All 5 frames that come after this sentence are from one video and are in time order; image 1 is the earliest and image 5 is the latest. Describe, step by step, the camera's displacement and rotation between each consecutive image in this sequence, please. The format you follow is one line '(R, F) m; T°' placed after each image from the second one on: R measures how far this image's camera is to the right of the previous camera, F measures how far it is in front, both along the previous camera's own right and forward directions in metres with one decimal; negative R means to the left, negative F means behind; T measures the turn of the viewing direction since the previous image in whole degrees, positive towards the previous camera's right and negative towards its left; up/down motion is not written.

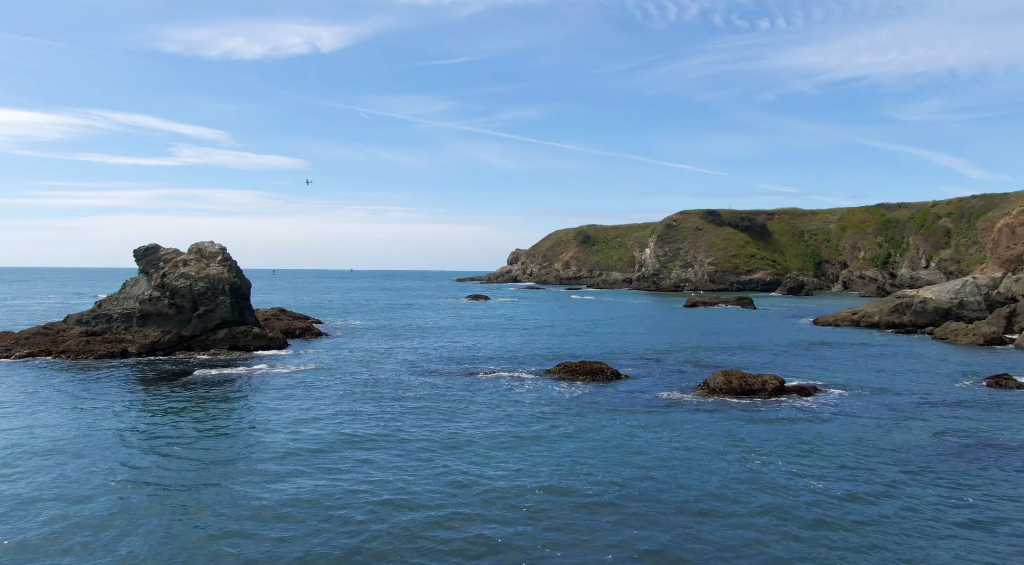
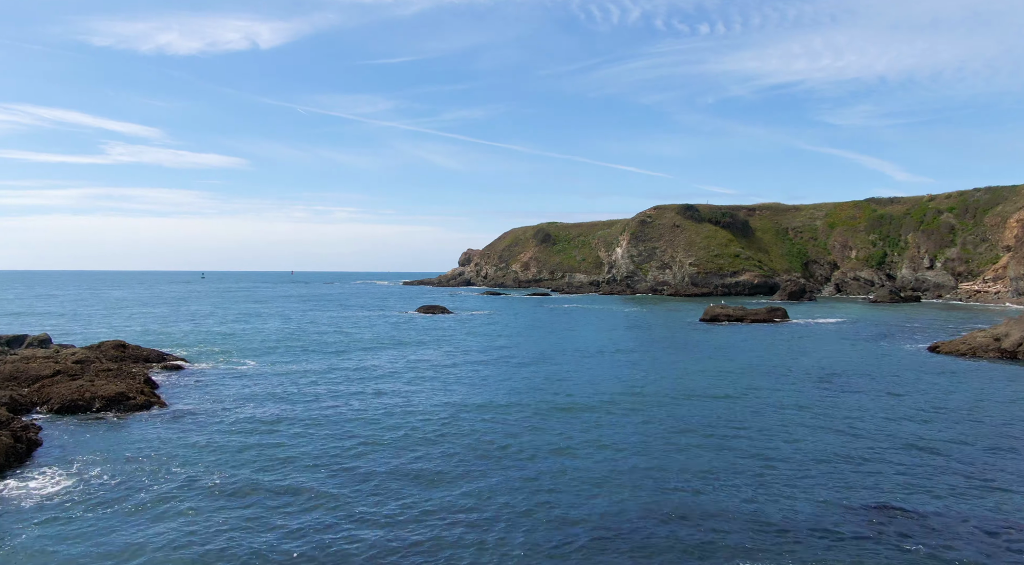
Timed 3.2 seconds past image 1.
(-2.1, +22.0) m; +4°
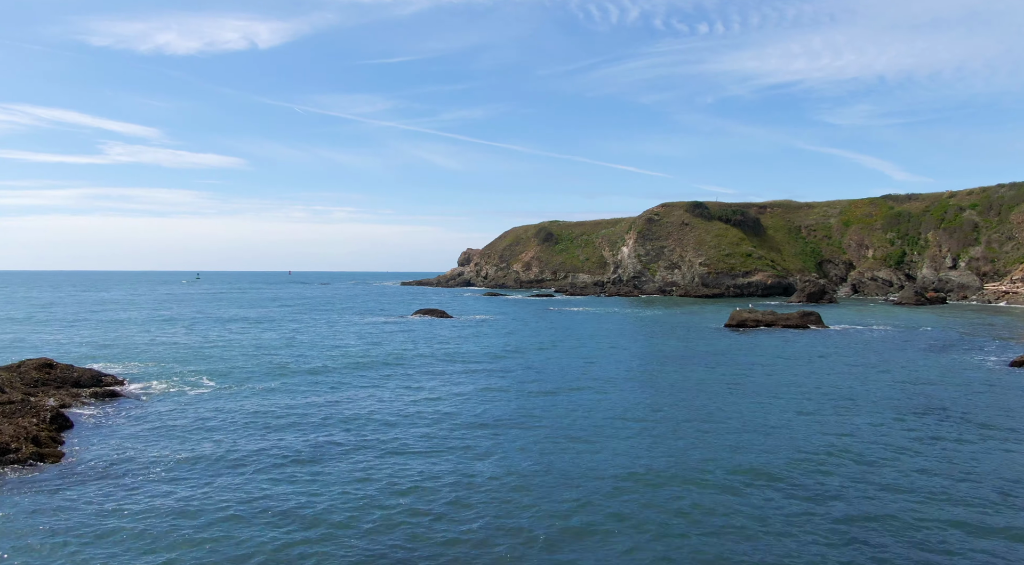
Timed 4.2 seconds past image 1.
(-0.6, +6.6) m; 0°
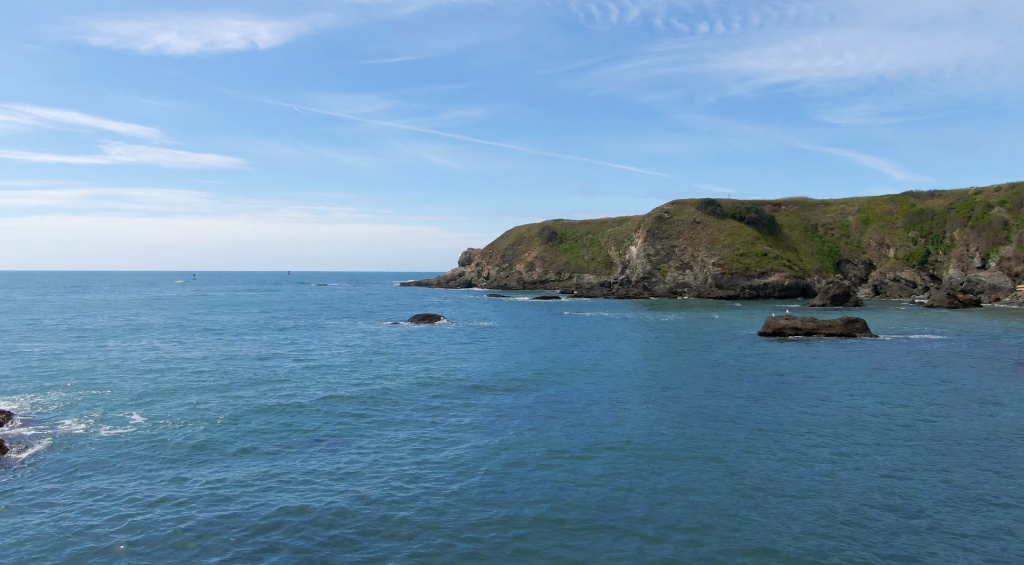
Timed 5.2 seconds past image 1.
(-0.6, +7.2) m; 0°
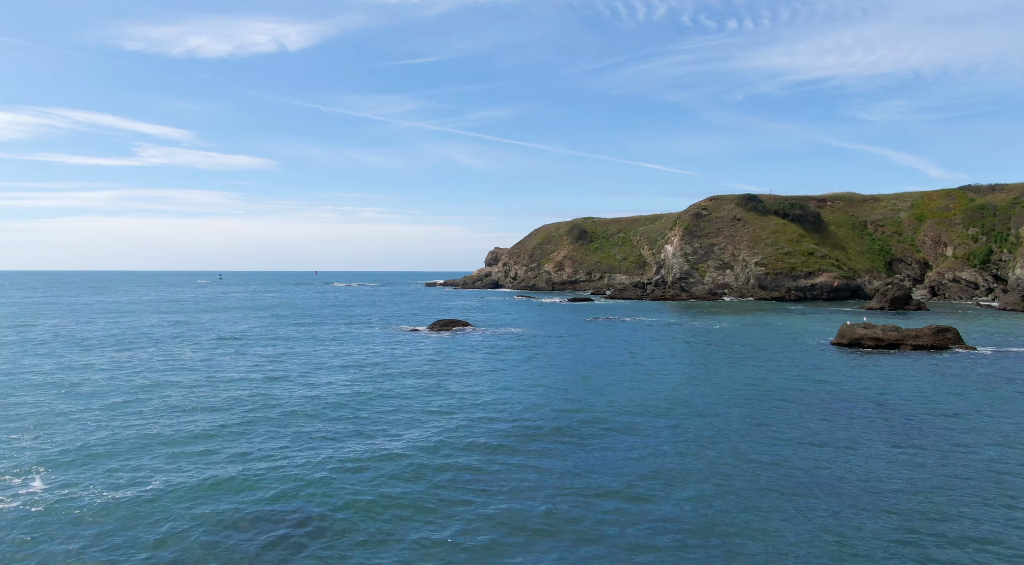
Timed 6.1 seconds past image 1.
(-0.5, +7.1) m; -2°
